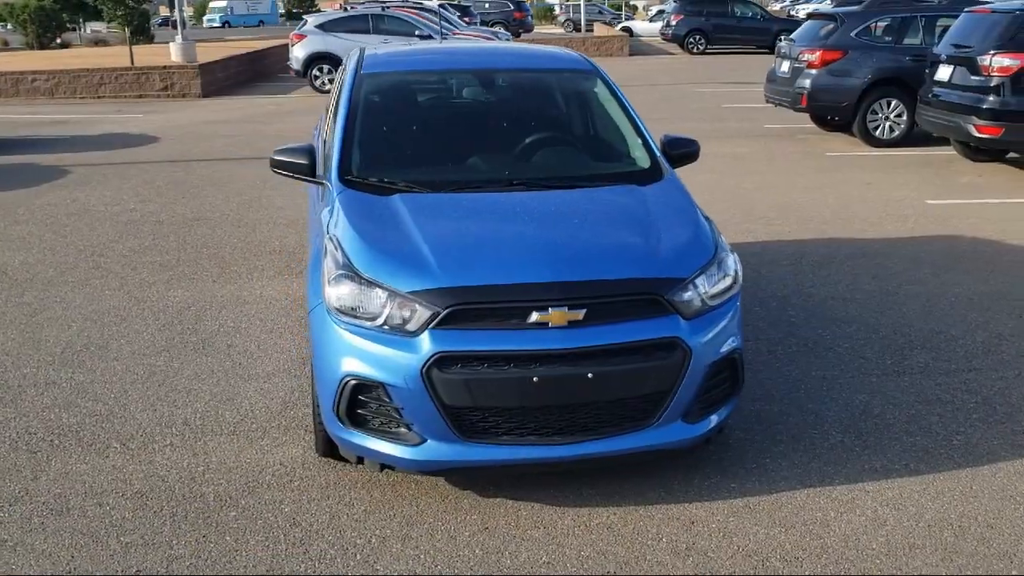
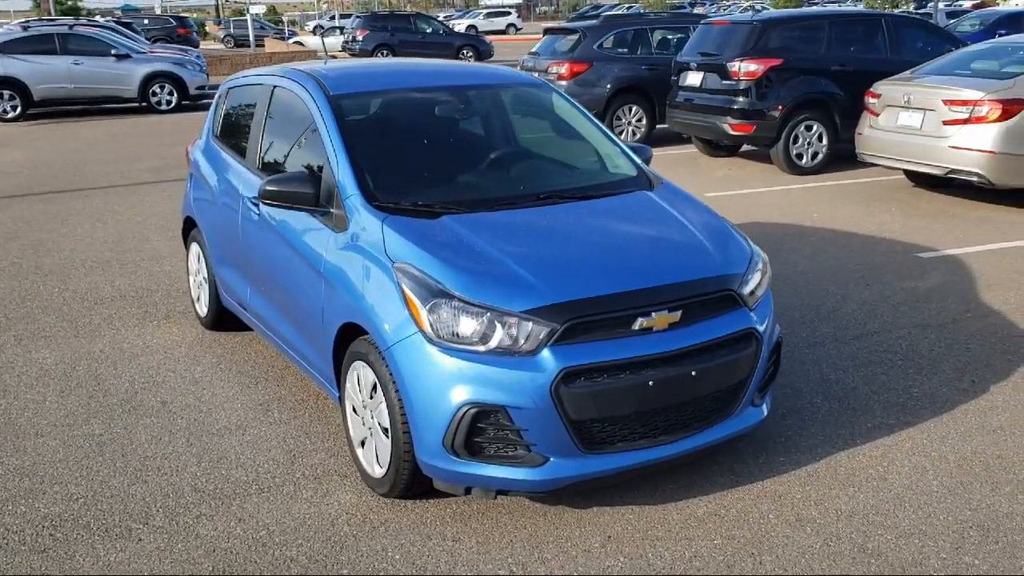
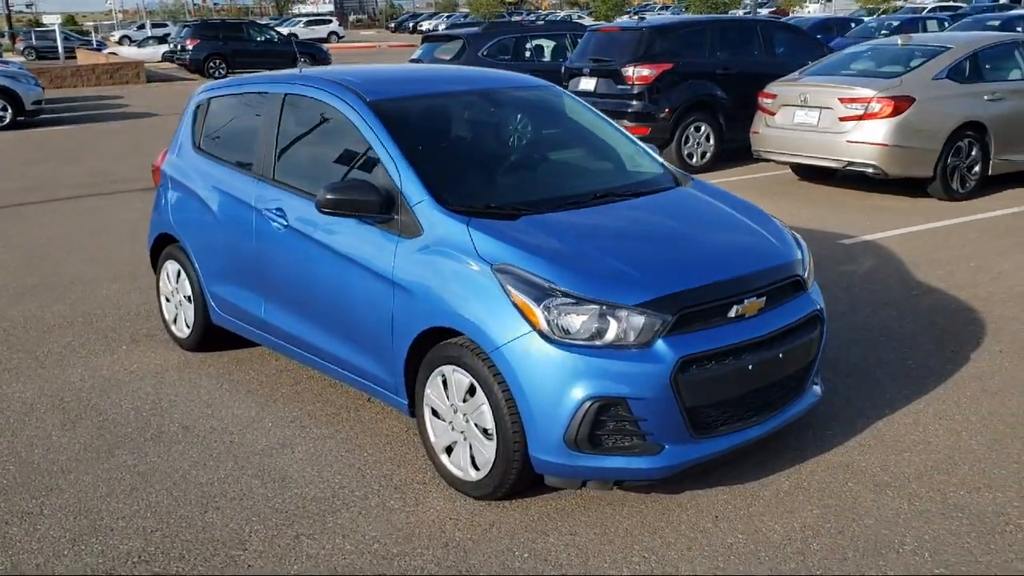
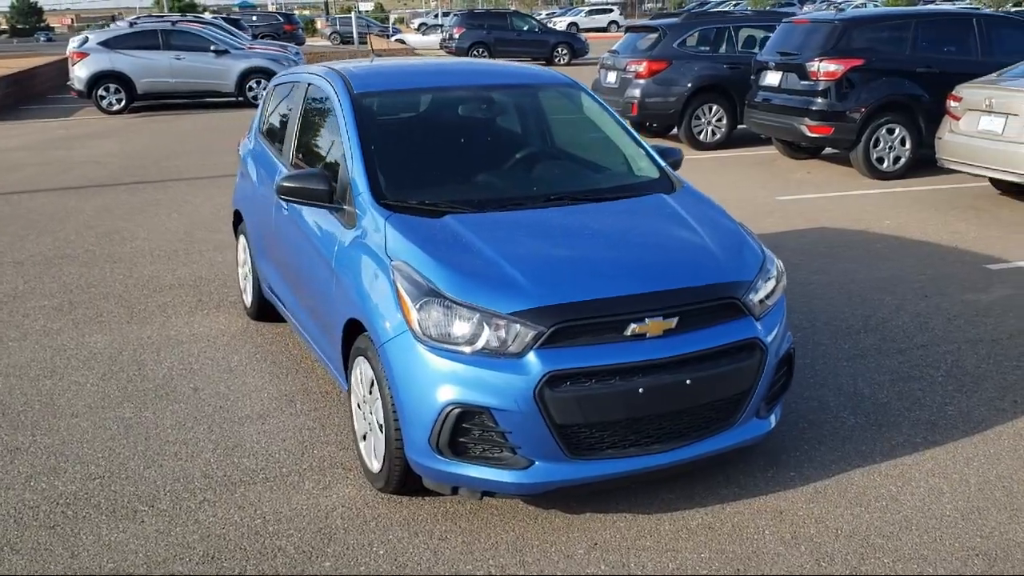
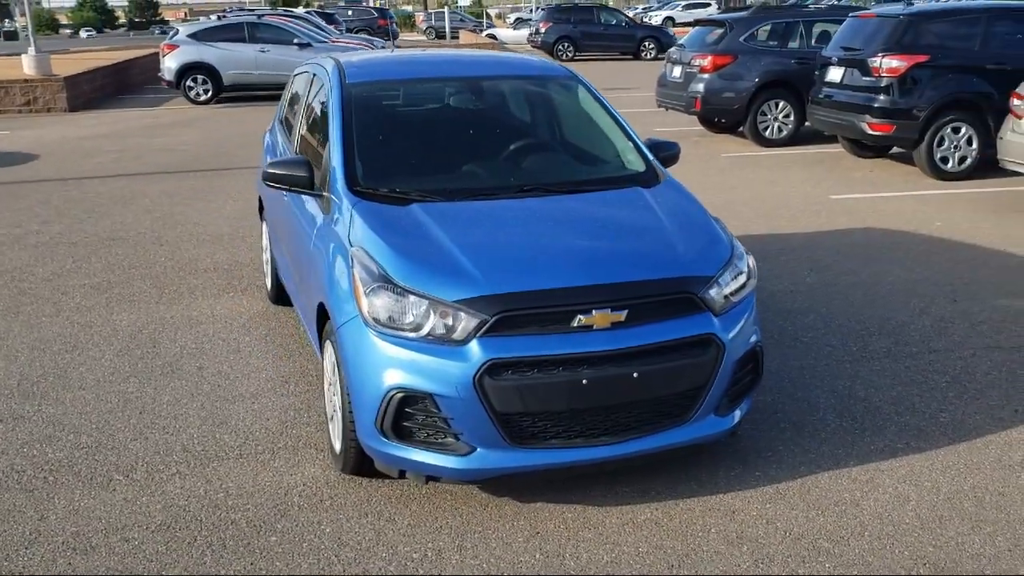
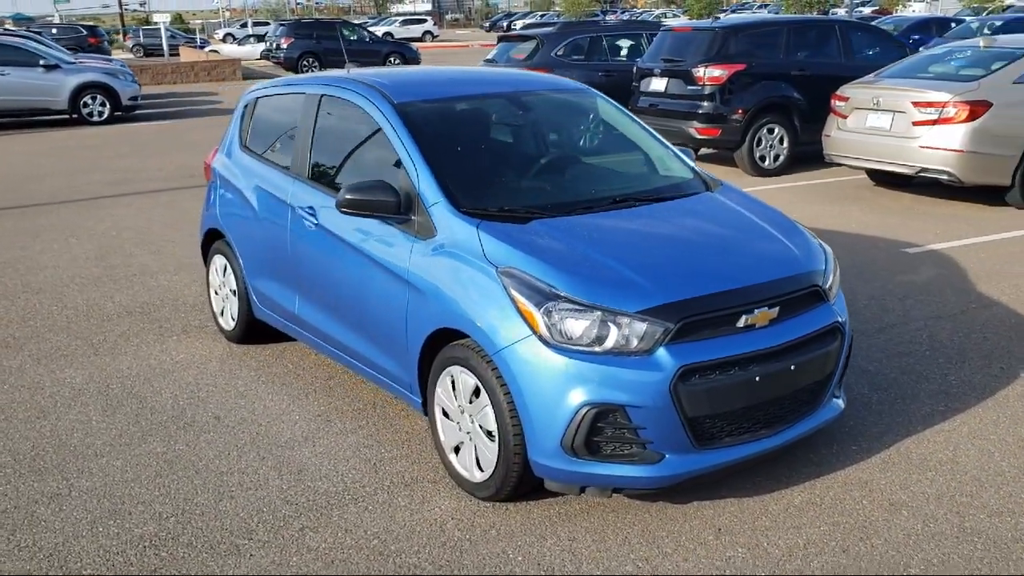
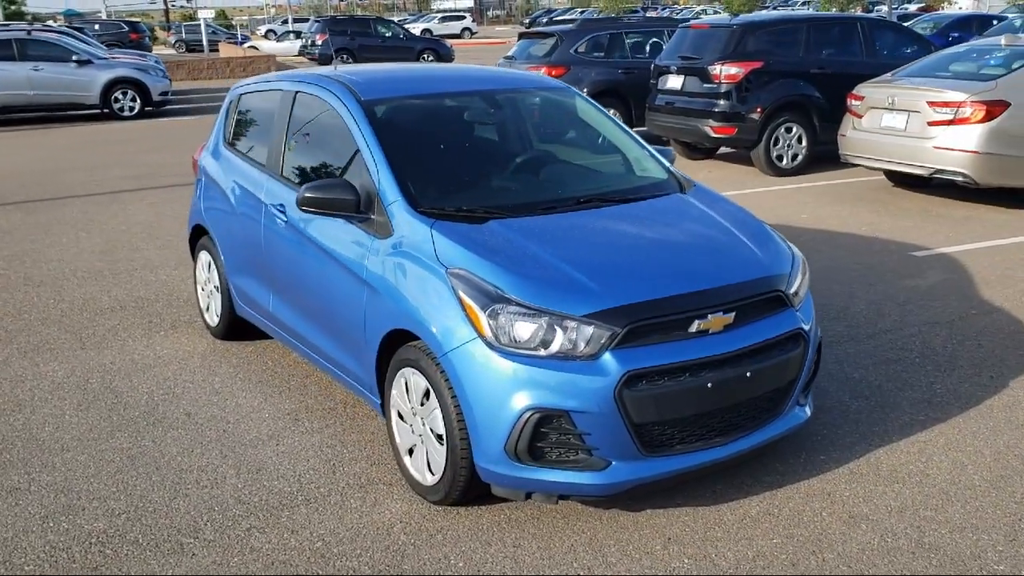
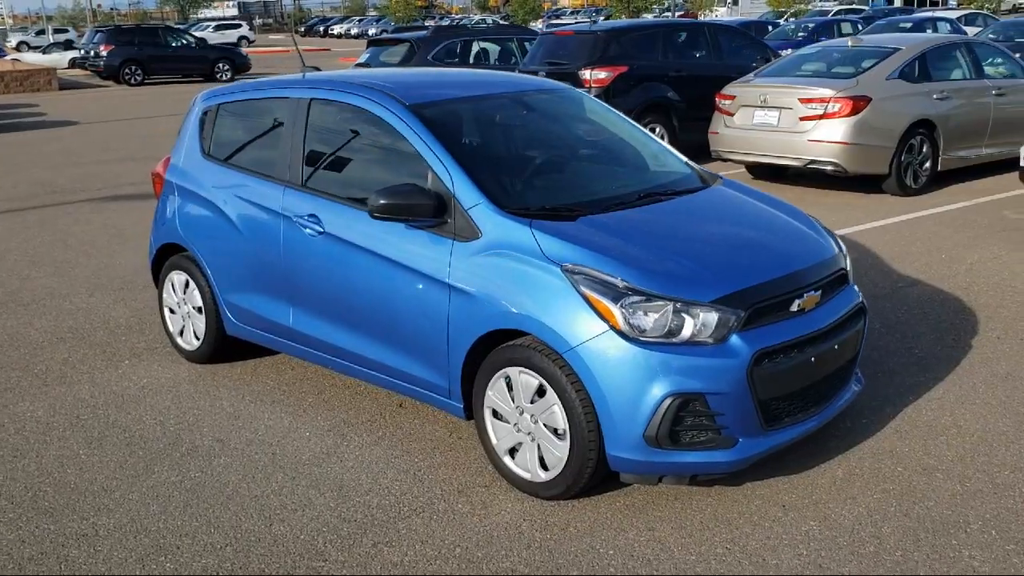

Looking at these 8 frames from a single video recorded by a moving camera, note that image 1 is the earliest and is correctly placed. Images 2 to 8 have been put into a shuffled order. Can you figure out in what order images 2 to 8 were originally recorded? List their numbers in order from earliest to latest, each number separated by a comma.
5, 4, 2, 7, 6, 3, 8
